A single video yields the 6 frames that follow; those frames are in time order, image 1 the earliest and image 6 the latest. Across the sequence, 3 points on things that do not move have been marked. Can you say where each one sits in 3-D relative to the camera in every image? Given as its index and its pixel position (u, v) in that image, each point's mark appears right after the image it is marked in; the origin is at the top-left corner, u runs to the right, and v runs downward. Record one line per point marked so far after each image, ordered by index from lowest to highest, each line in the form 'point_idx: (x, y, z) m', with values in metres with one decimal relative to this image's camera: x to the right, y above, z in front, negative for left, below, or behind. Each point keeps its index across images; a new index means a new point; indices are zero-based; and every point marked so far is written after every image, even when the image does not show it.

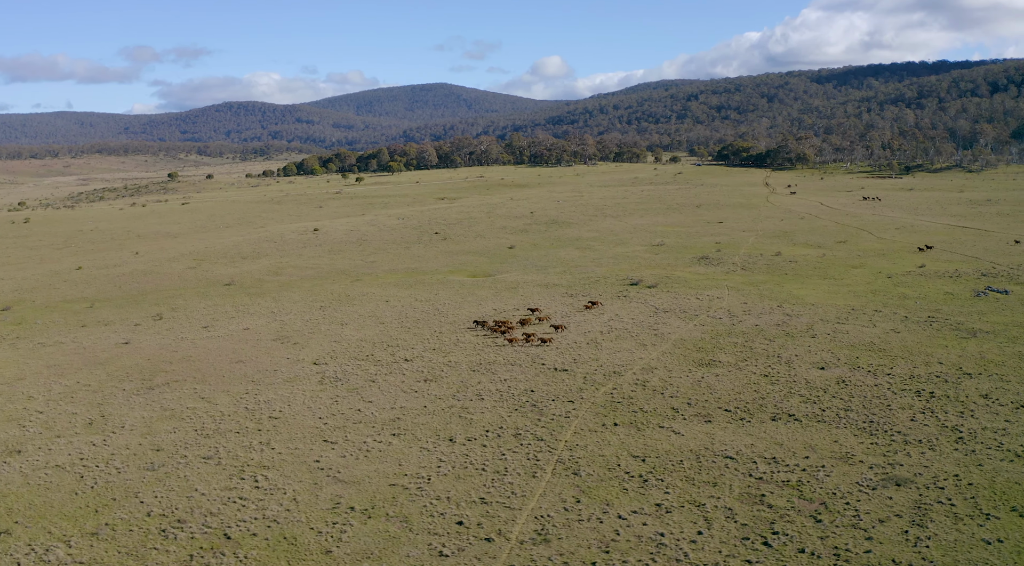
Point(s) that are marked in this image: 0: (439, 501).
0: (-1.0, -4.2, +17.9) m
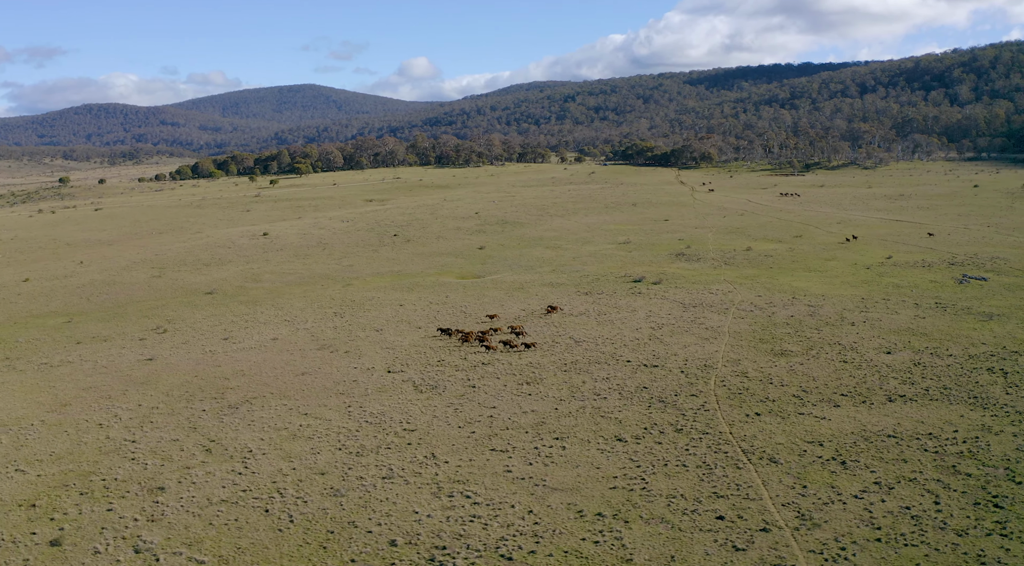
0: (+3.3, -4.2, +17.5) m
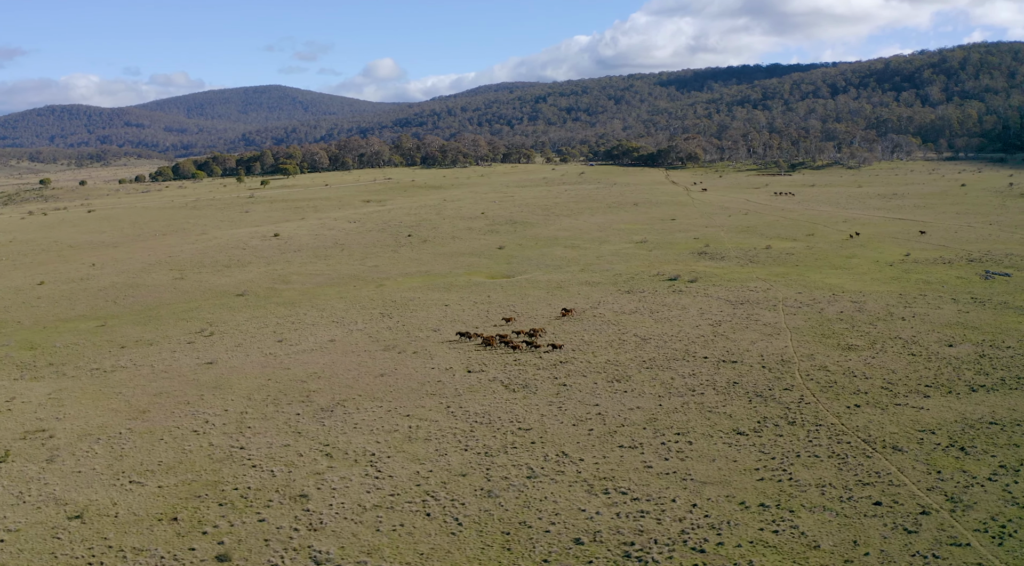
0: (+6.2, -4.0, +17.7) m
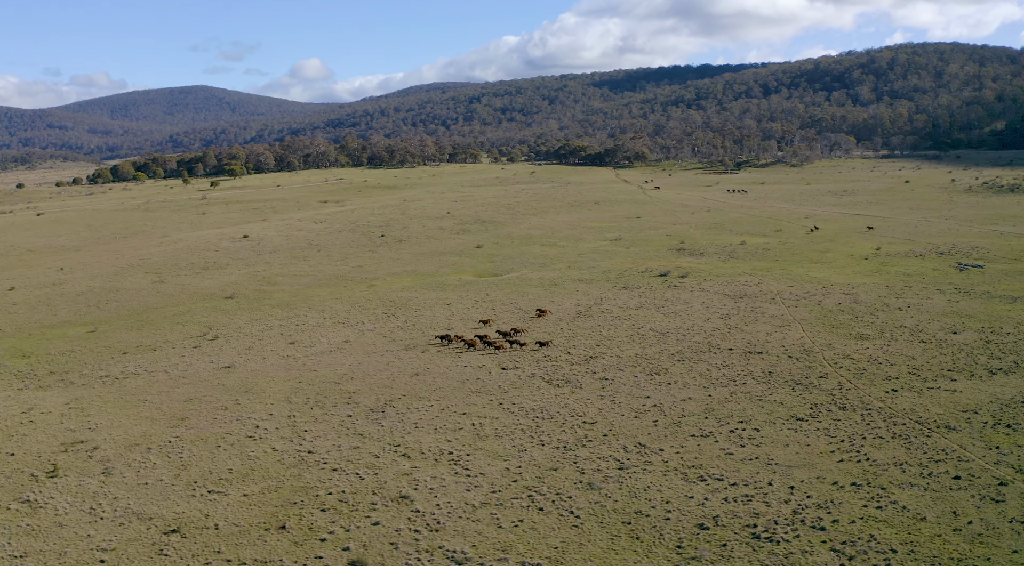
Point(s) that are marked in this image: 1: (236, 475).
0: (+8.1, -3.8, +18.5) m
1: (-5.7, -3.9, +19.5) m
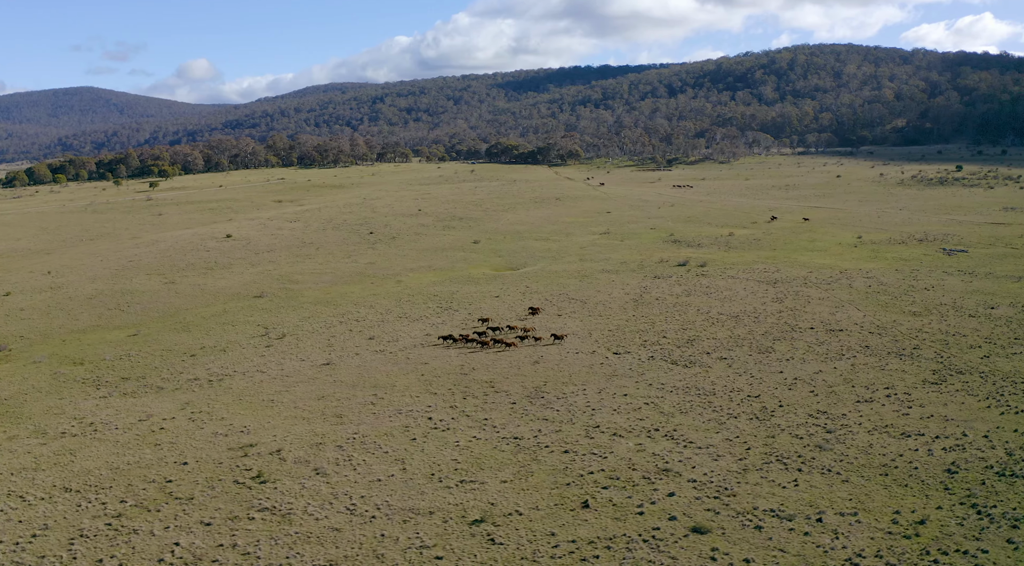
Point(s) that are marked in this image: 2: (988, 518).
0: (+12.7, -3.2, +20.6) m
1: (-1.1, -3.7, +19.7) m
2: (+8.4, -4.2, +16.6) m
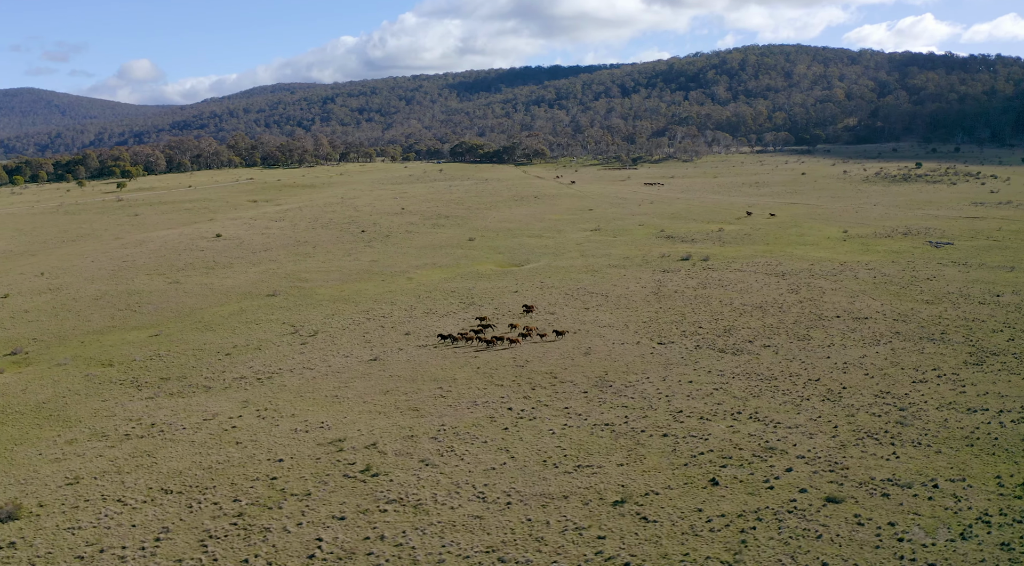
0: (+14.7, -2.8, +22.1) m
1: (+1.0, -3.5, +20.2) m
2: (+10.7, -3.9, +17.8) m
